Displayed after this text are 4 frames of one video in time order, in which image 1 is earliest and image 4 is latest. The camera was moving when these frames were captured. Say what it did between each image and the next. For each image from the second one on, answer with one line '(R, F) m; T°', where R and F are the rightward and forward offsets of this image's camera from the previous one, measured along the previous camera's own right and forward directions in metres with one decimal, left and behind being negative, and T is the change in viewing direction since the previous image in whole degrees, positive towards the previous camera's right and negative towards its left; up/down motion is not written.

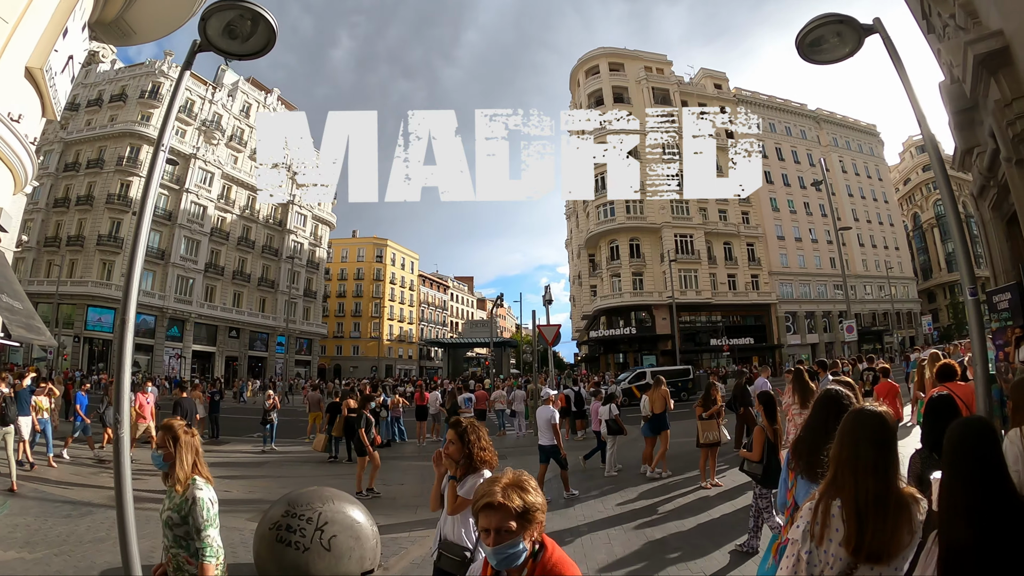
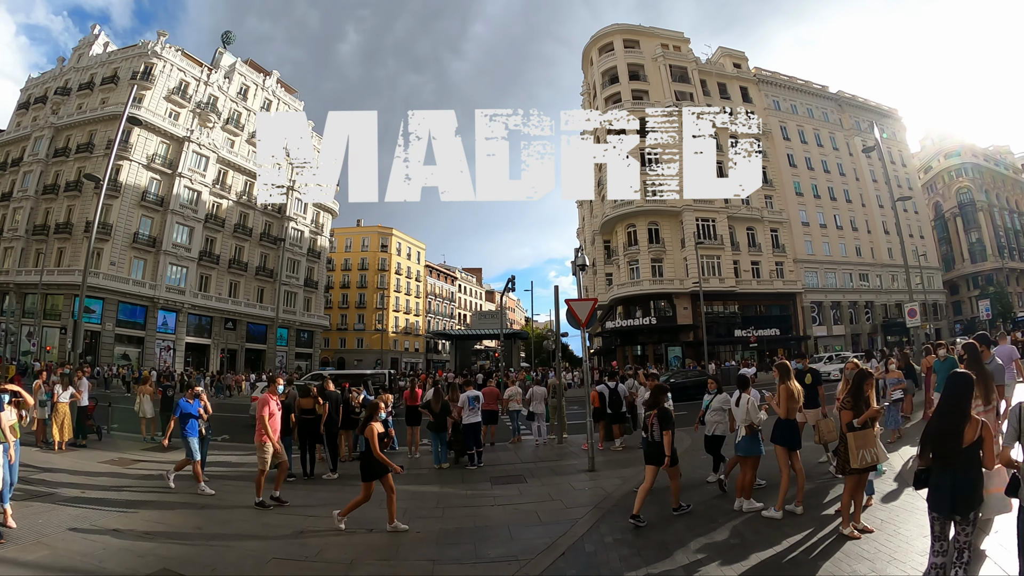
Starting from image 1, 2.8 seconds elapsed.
(-0.1, +2.1) m; -1°
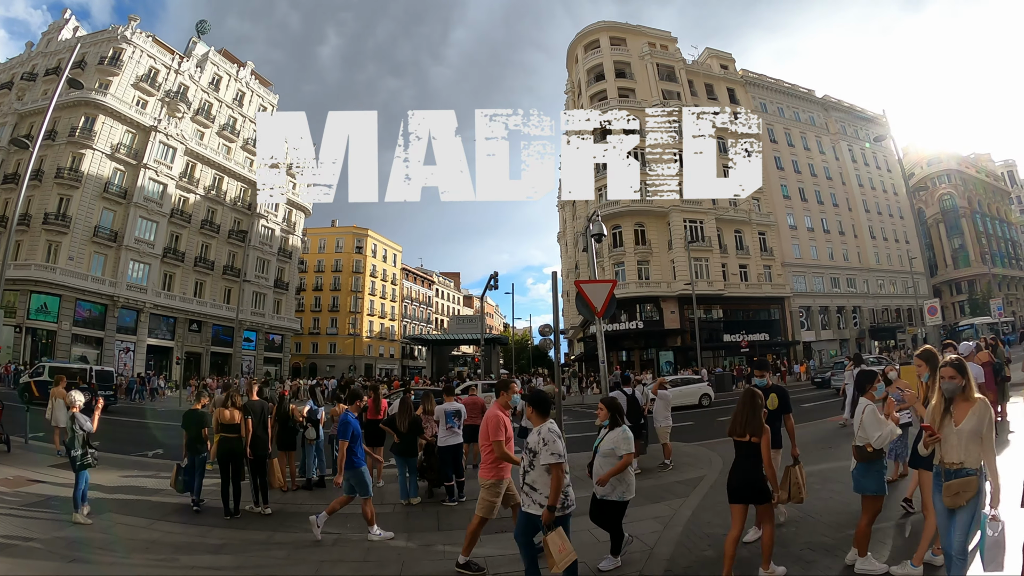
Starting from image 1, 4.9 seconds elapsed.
(-0.1, +1.3) m; +2°
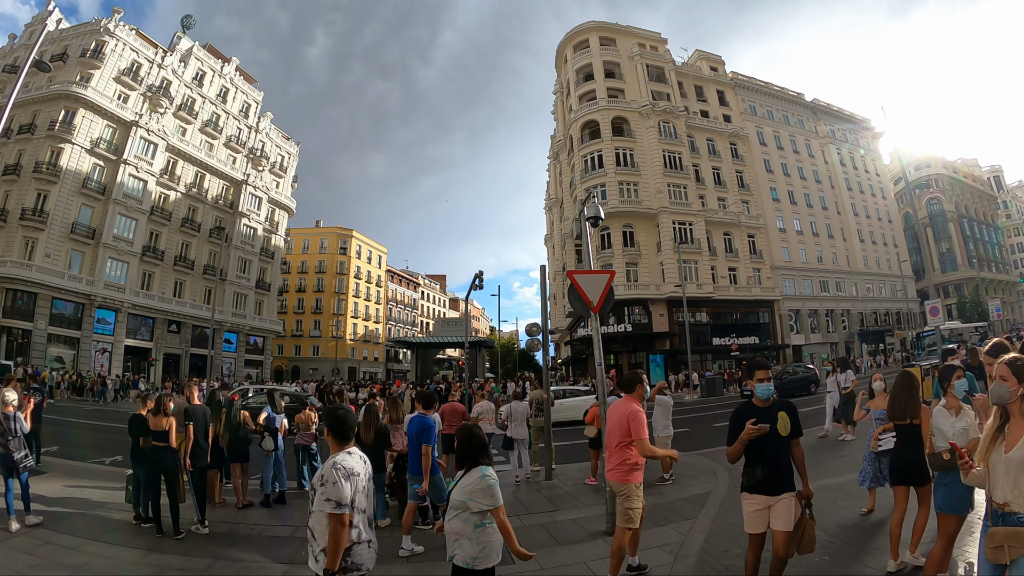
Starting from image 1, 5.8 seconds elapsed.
(+0.1, +0.5) m; +1°
